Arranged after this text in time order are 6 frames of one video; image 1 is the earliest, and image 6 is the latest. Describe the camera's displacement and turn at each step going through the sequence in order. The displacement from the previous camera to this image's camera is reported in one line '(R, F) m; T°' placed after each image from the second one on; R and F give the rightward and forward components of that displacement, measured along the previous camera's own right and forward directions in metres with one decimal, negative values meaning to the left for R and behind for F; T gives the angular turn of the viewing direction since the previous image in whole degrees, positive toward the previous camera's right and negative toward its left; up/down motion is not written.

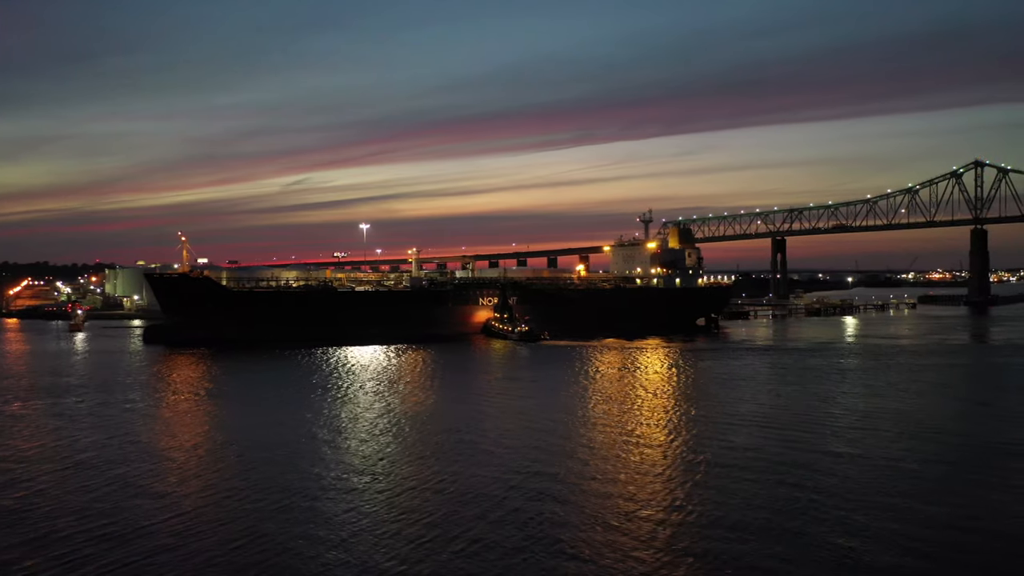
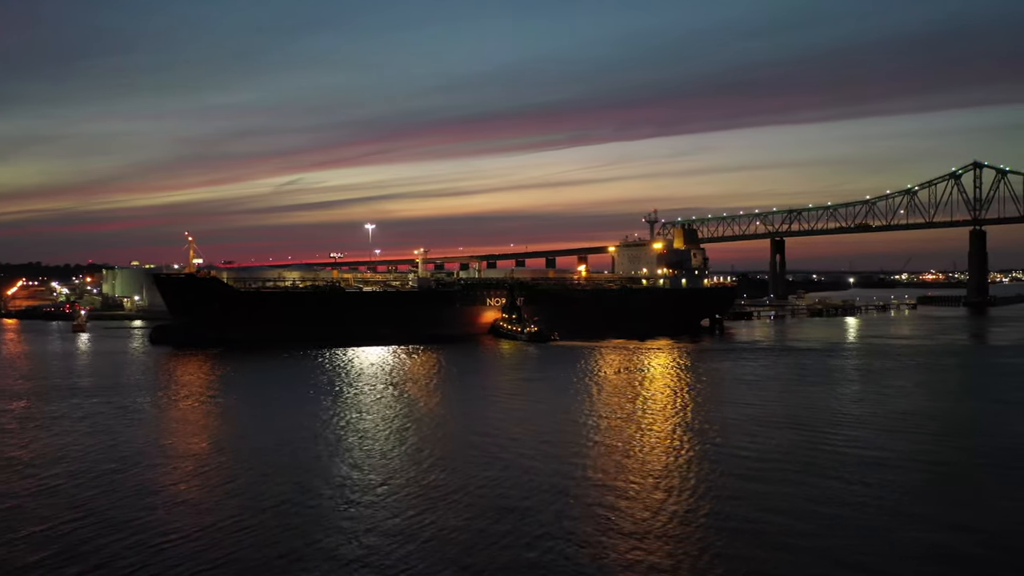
(-0.5, +0.1) m; 0°
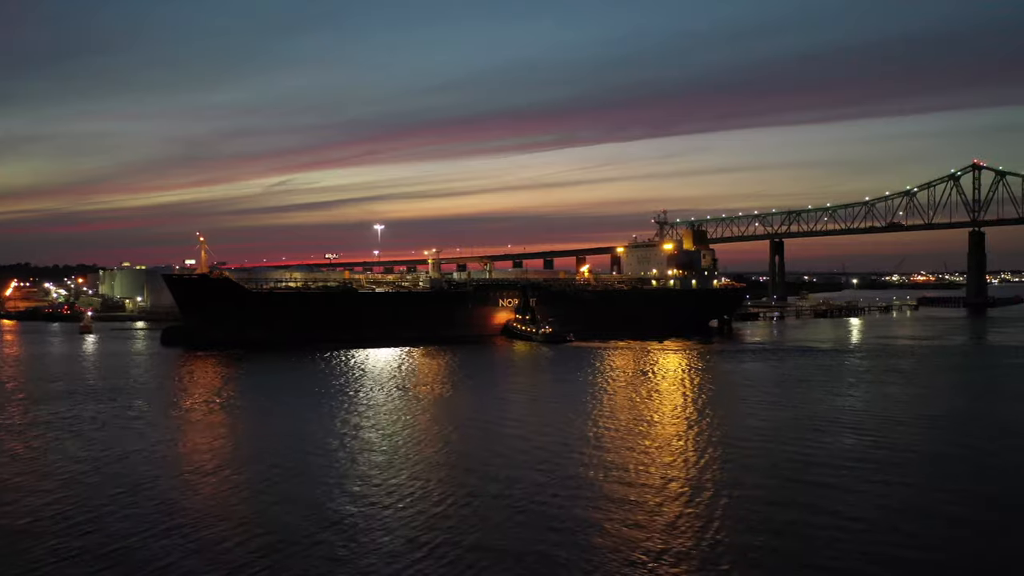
(-0.7, +0.1) m; +1°
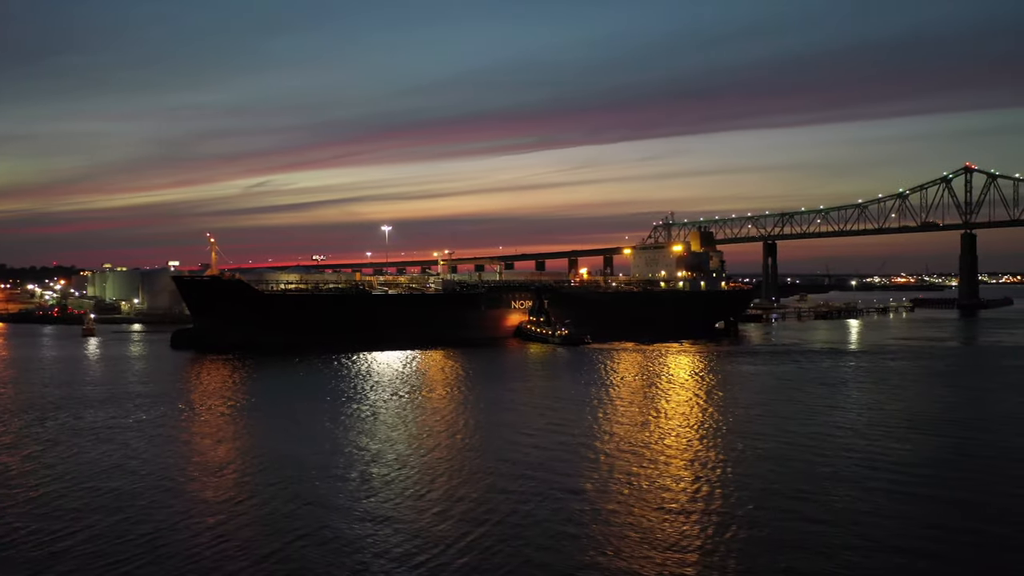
(-1.1, +0.2) m; +1°
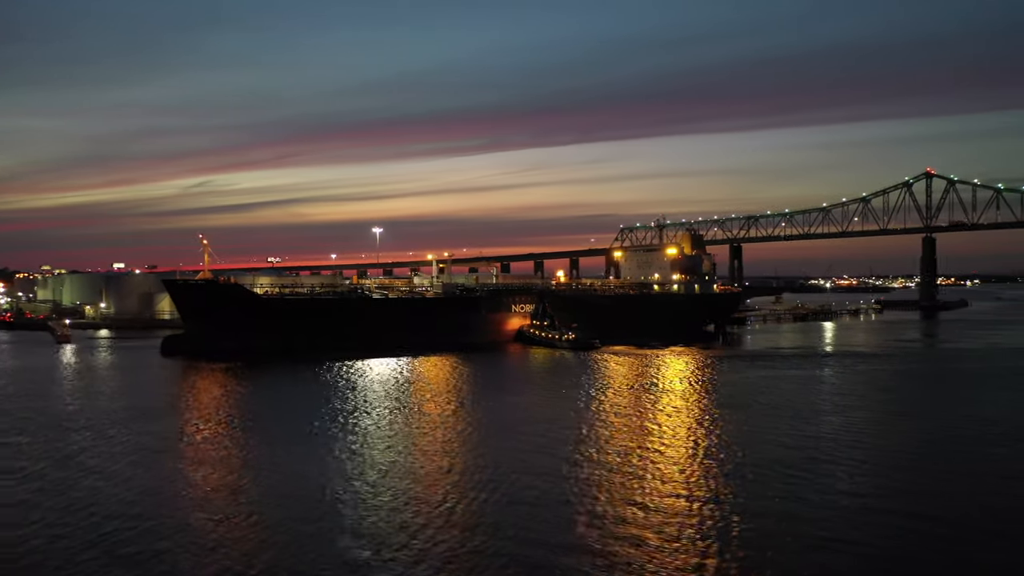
(-1.7, +0.6) m; +4°
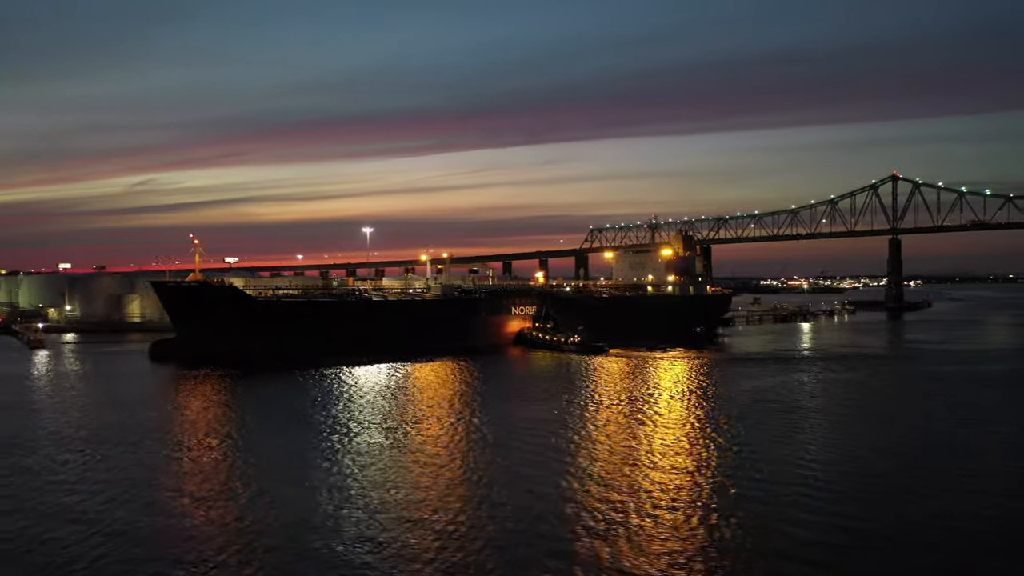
(-1.5, +0.7) m; +3°
